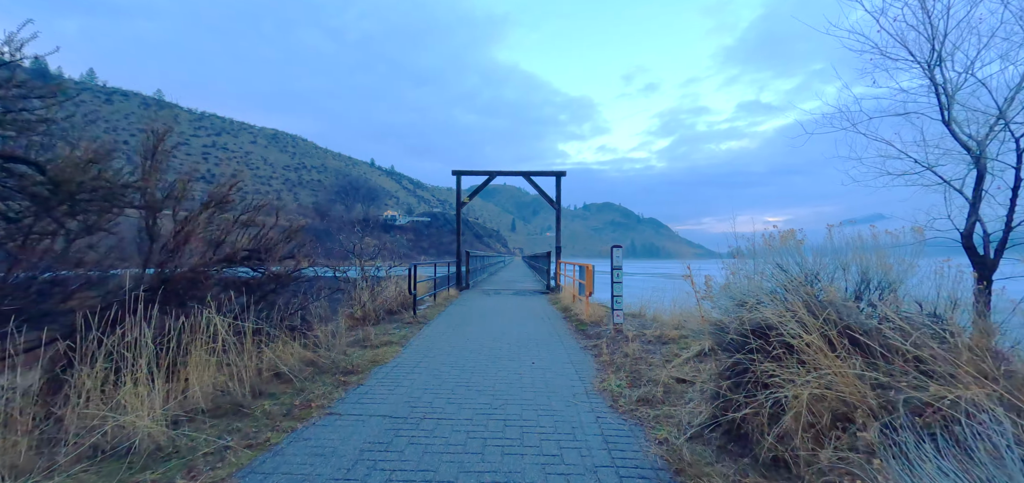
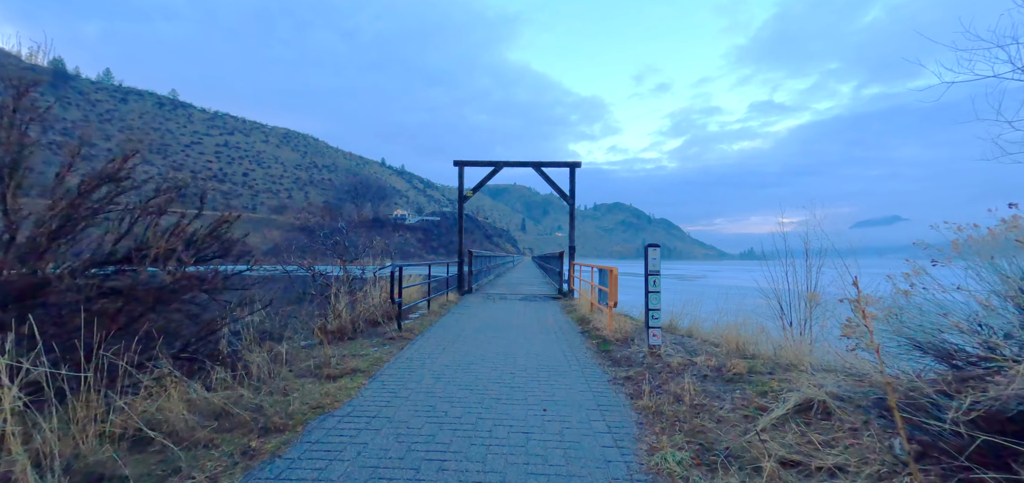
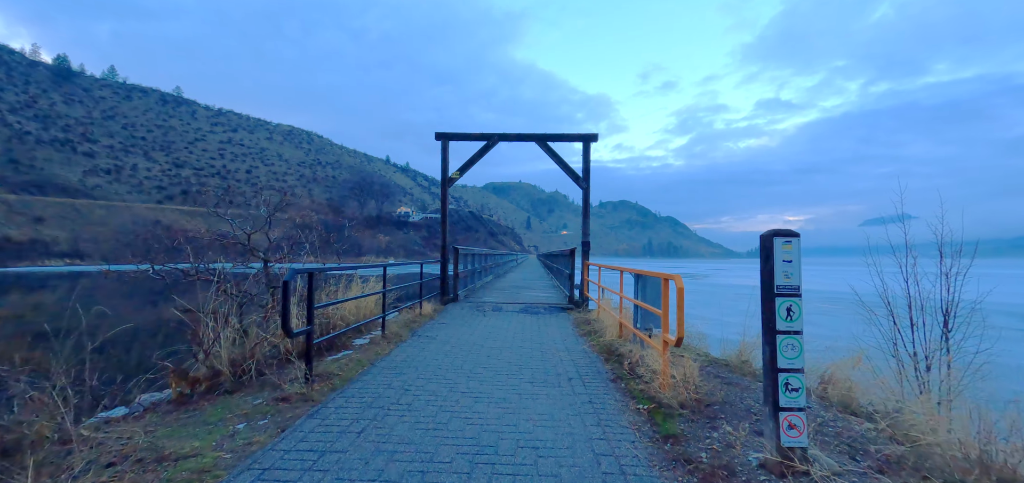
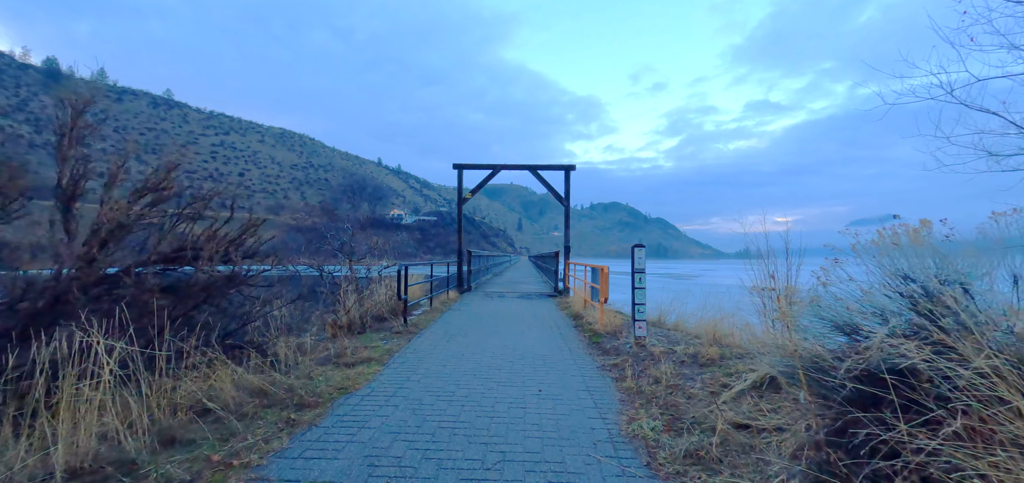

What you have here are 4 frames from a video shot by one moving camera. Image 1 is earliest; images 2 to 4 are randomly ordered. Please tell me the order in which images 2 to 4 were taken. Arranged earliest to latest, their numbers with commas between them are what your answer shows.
4, 2, 3
